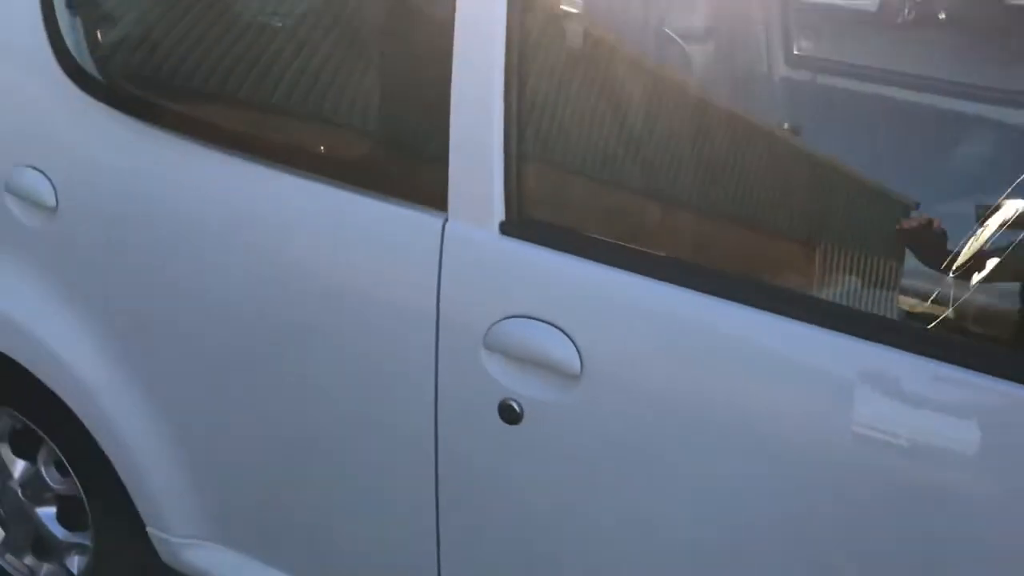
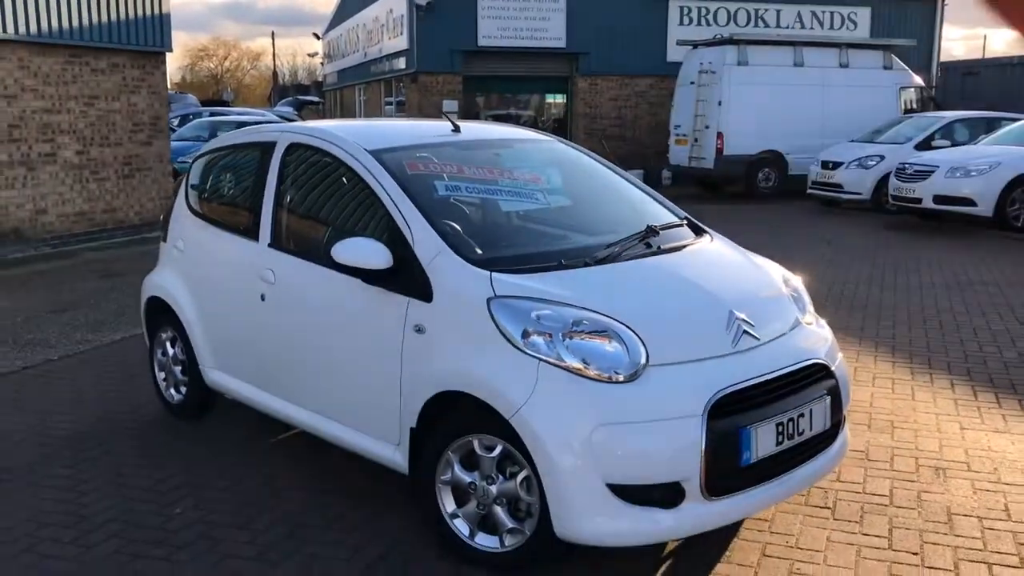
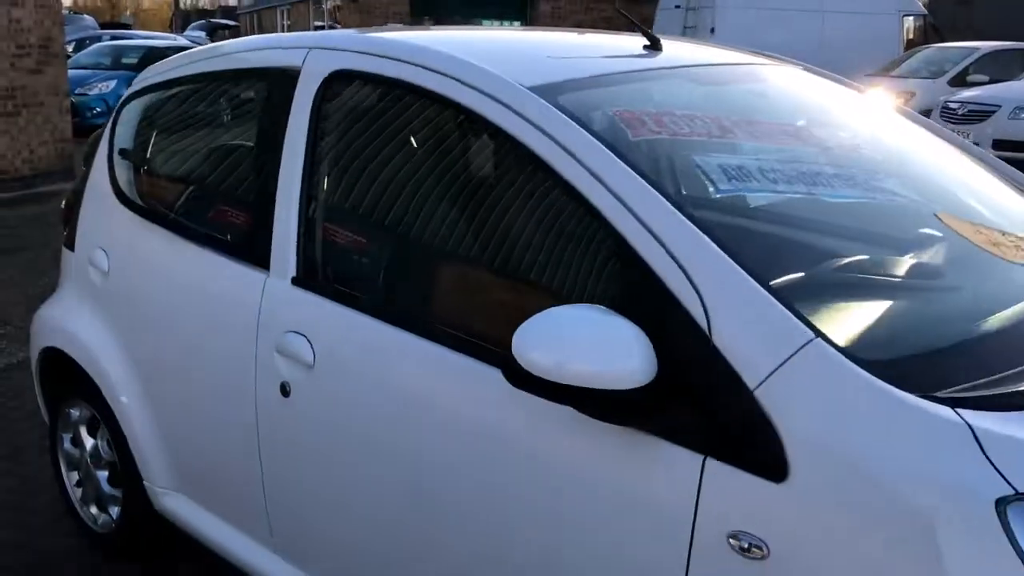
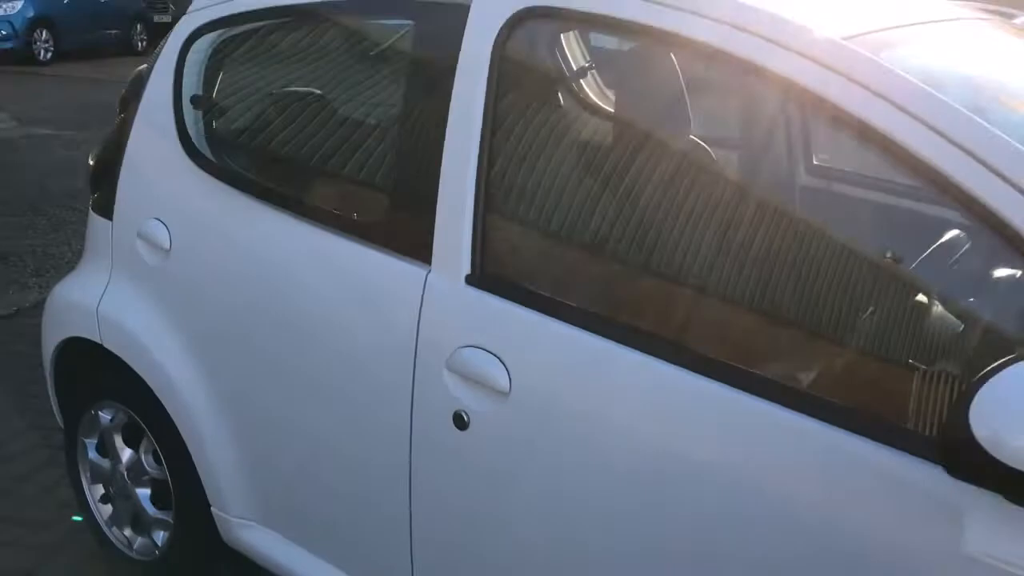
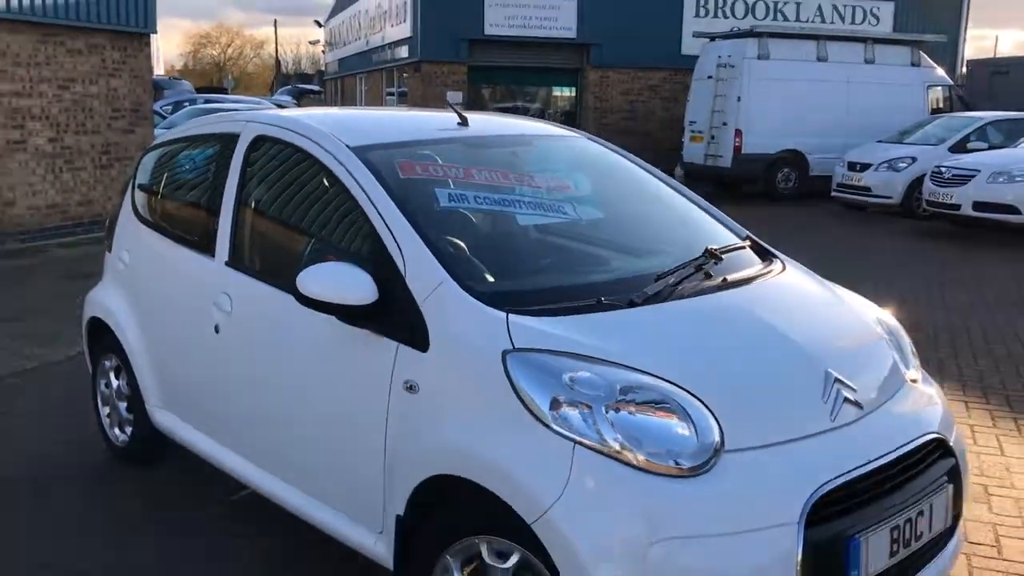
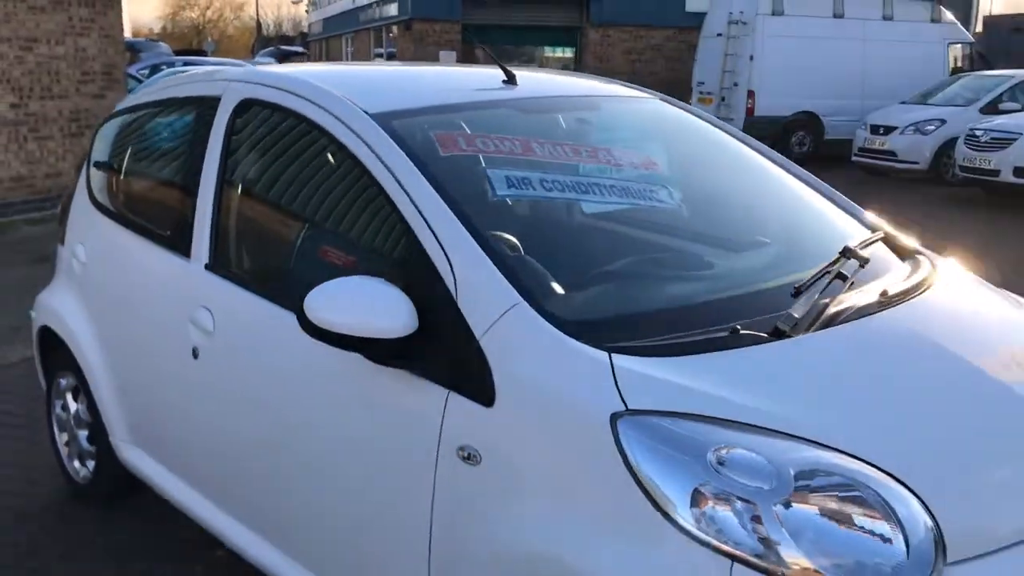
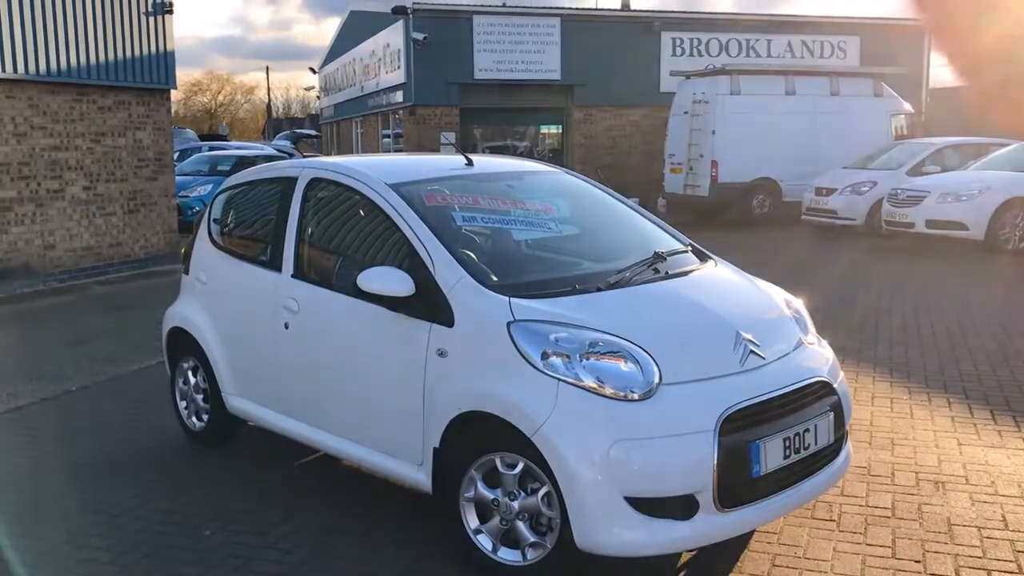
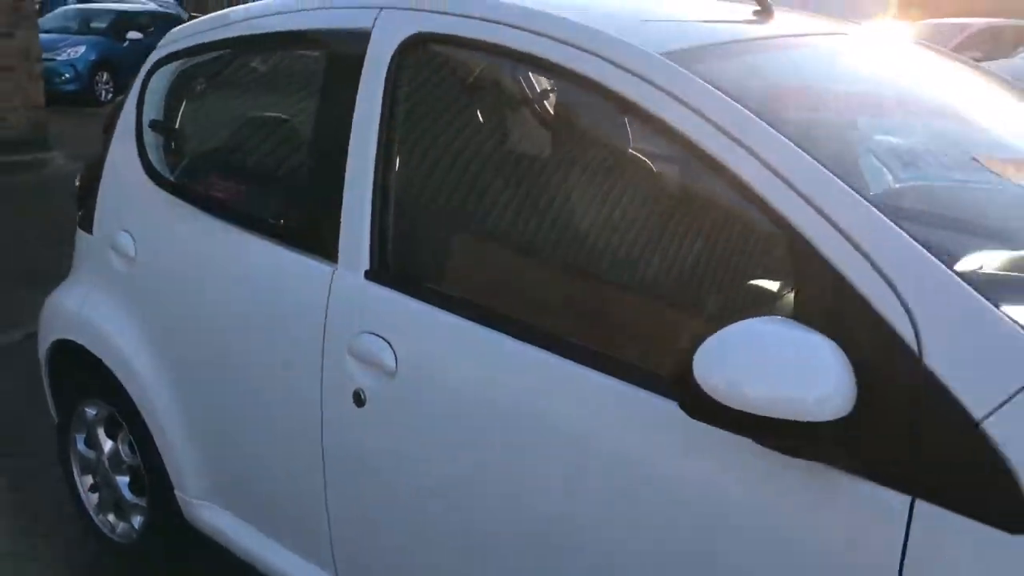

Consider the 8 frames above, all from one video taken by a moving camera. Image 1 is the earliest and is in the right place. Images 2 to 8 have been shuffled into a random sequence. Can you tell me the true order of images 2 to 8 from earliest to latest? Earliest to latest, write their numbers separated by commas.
4, 8, 3, 6, 5, 2, 7
